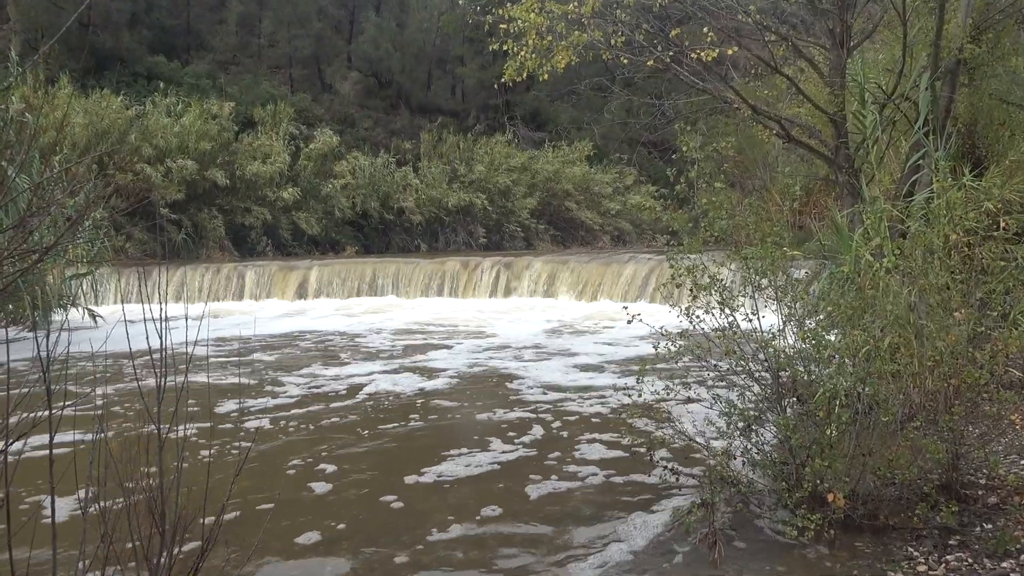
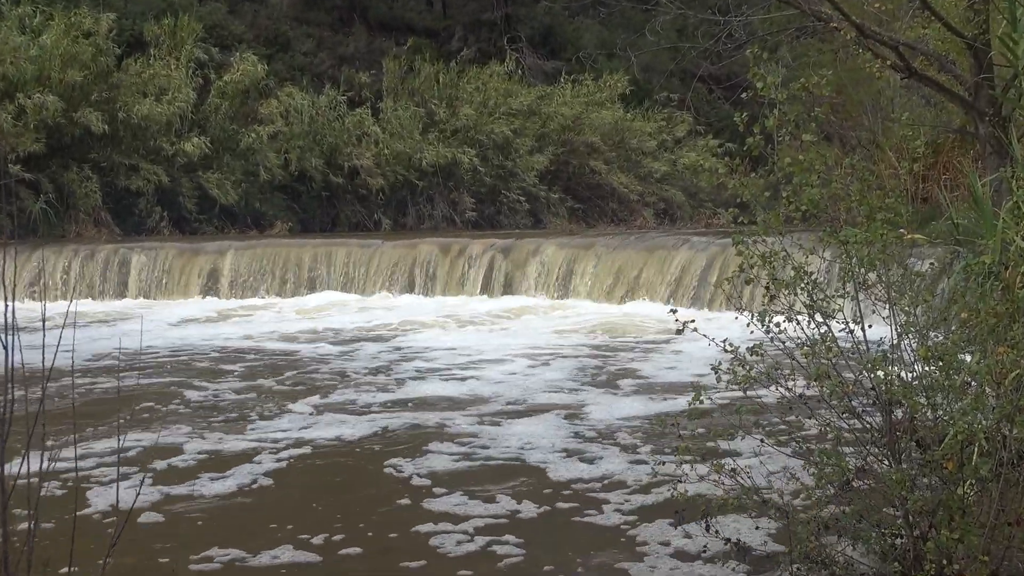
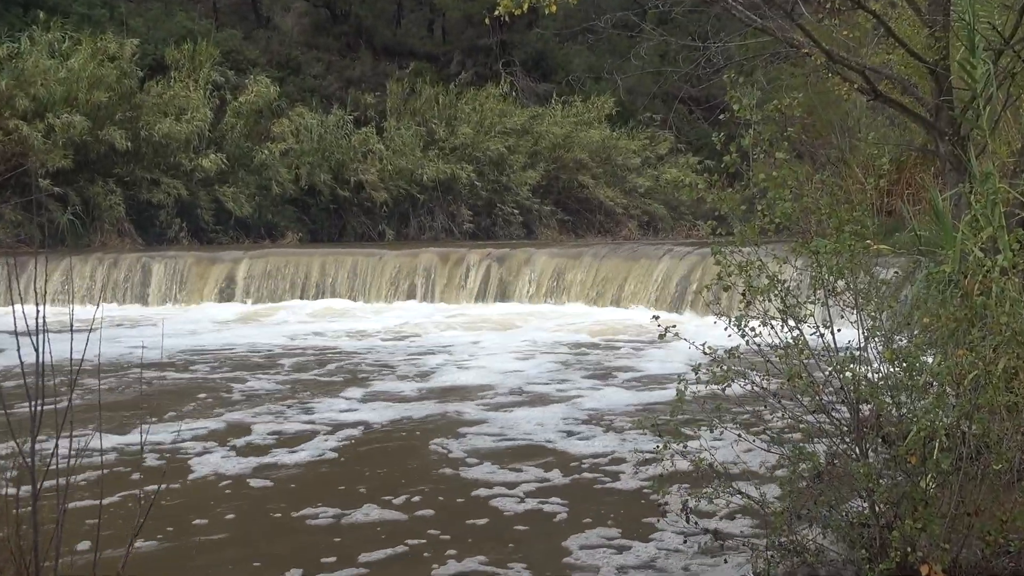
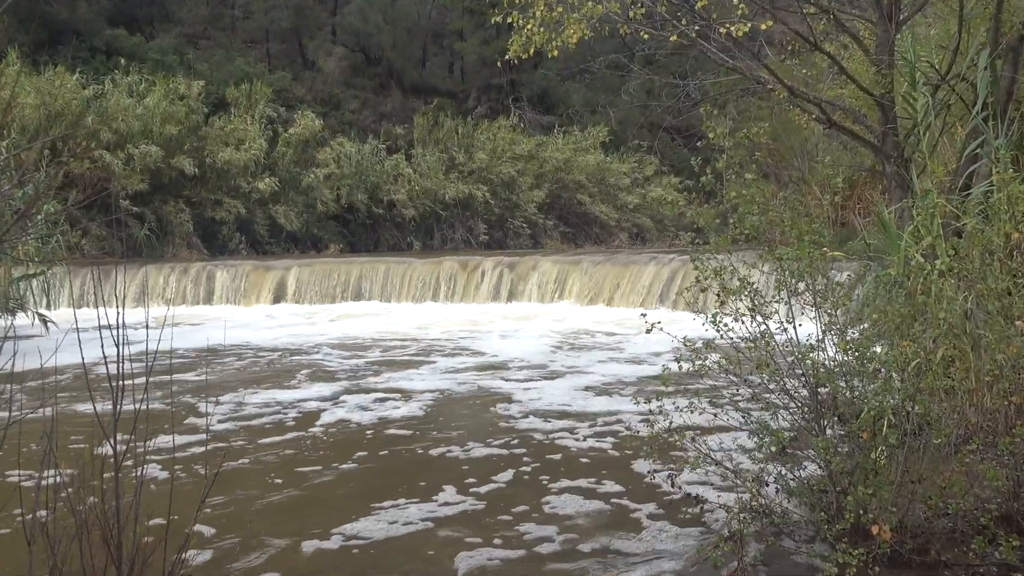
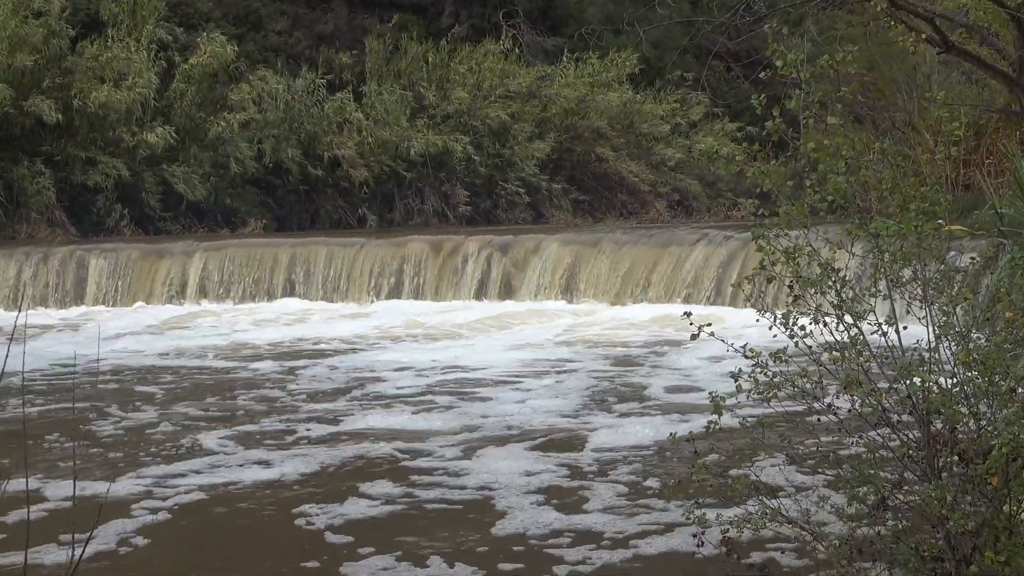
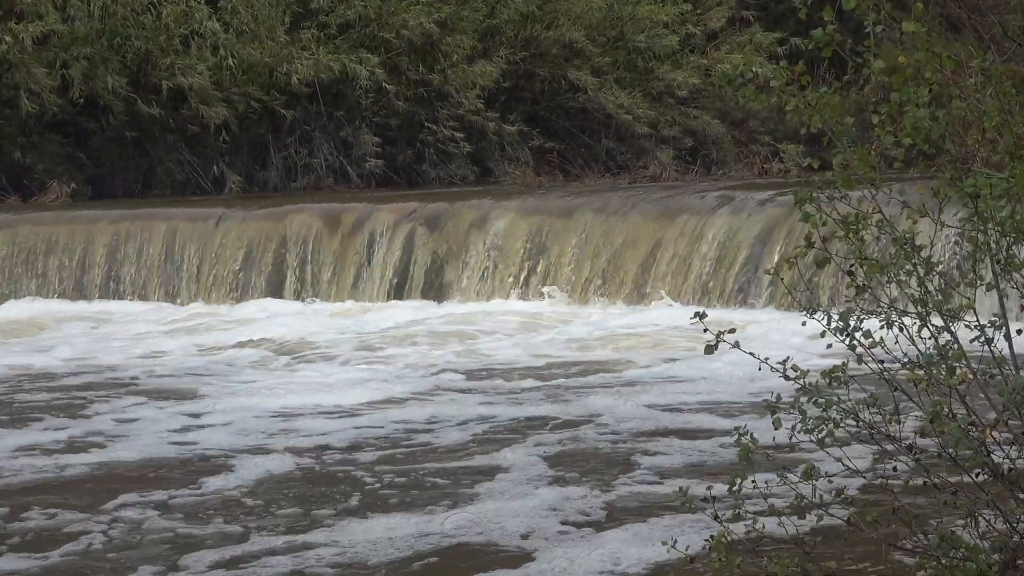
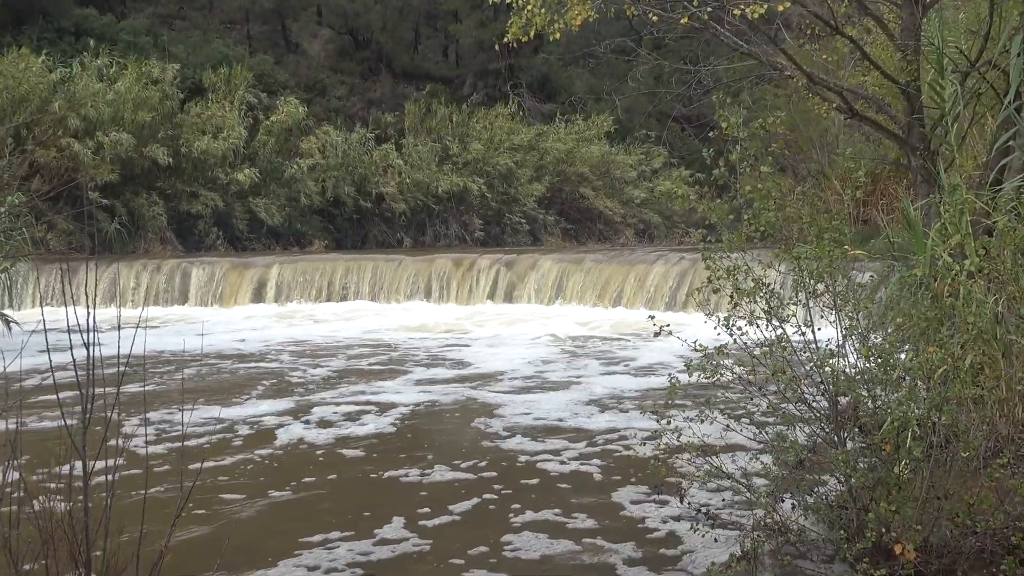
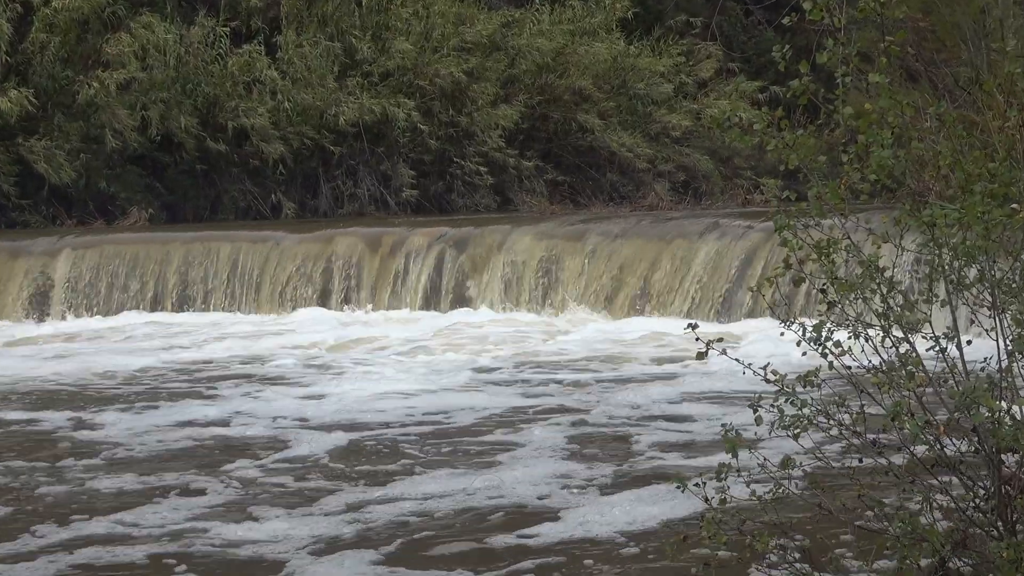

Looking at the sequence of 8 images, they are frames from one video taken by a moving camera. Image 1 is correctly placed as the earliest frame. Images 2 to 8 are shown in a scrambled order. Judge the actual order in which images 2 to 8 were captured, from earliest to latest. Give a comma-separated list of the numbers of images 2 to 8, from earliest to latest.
4, 7, 3, 2, 5, 8, 6
